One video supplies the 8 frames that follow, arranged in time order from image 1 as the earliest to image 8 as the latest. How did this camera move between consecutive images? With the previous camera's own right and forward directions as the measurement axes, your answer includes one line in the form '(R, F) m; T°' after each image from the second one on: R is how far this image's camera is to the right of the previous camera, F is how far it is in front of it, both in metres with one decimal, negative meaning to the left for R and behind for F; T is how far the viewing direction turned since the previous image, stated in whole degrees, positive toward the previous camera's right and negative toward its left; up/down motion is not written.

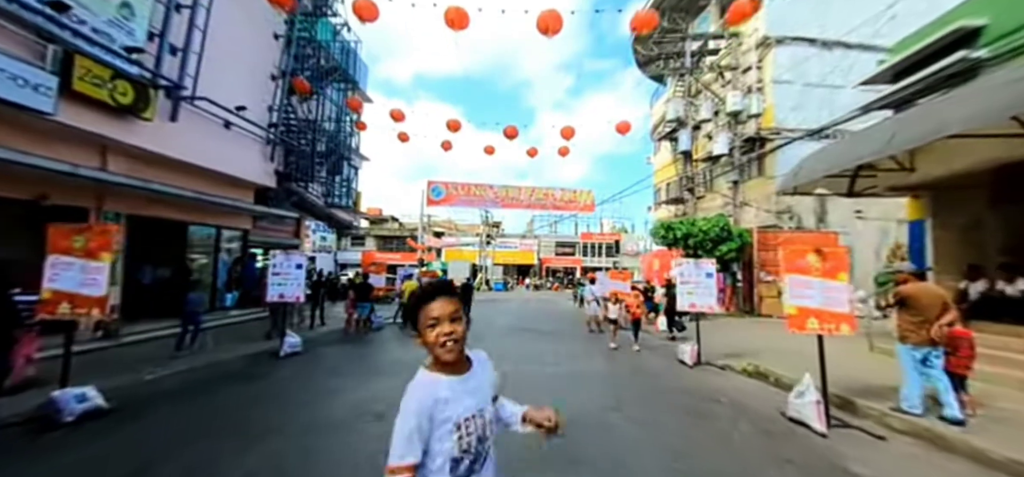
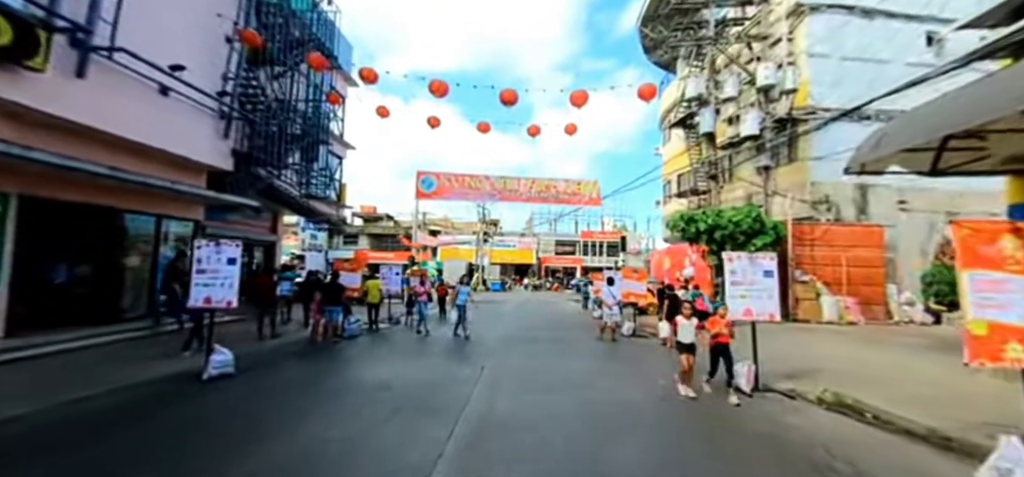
(0.0, +2.5) m; 0°
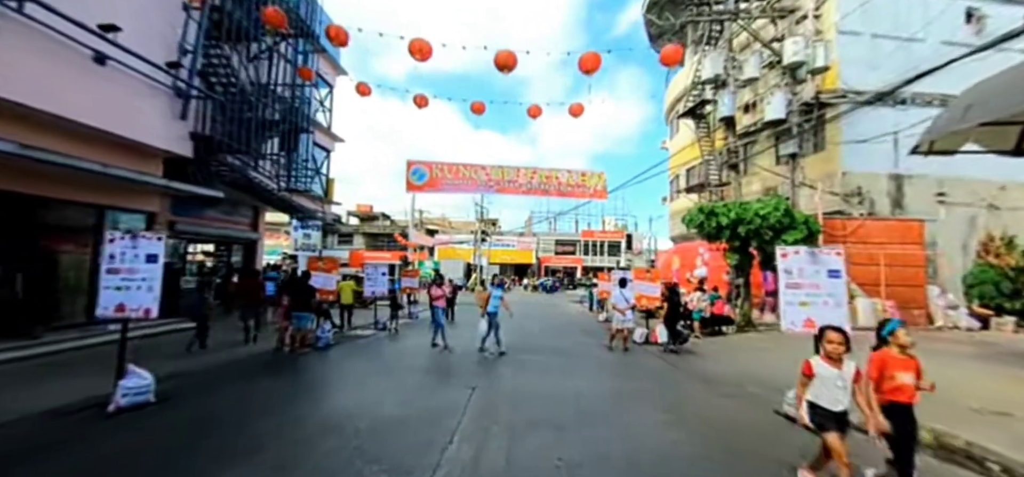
(0.0, +1.8) m; 0°
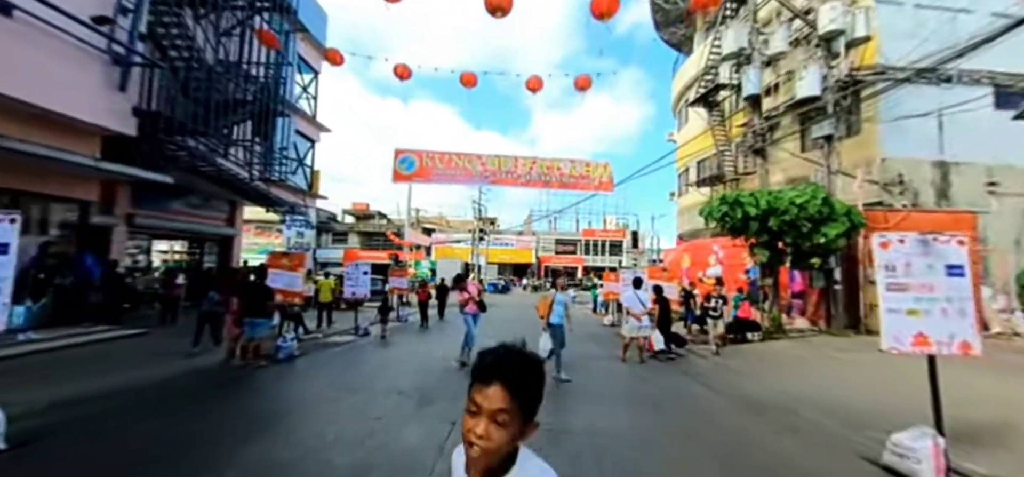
(+0.1, +1.8) m; 0°
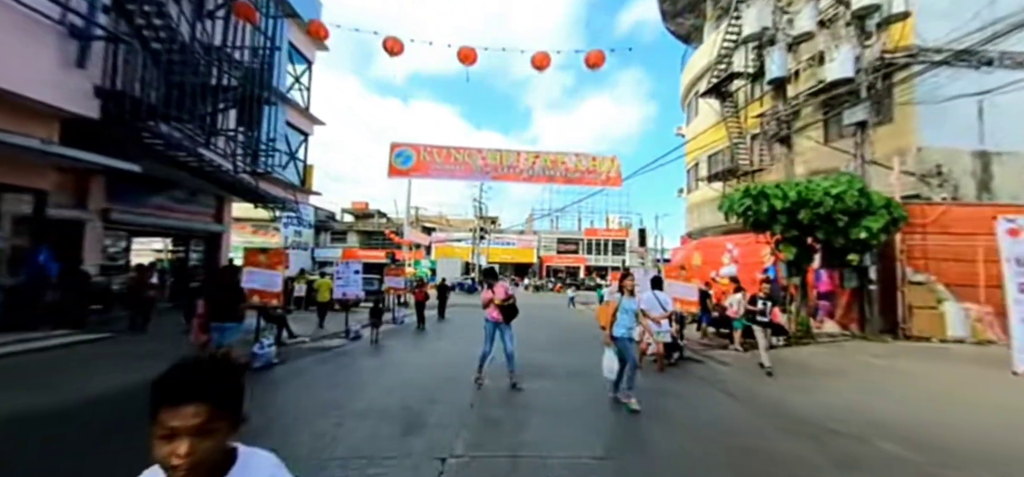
(-0.1, +1.1) m; 0°
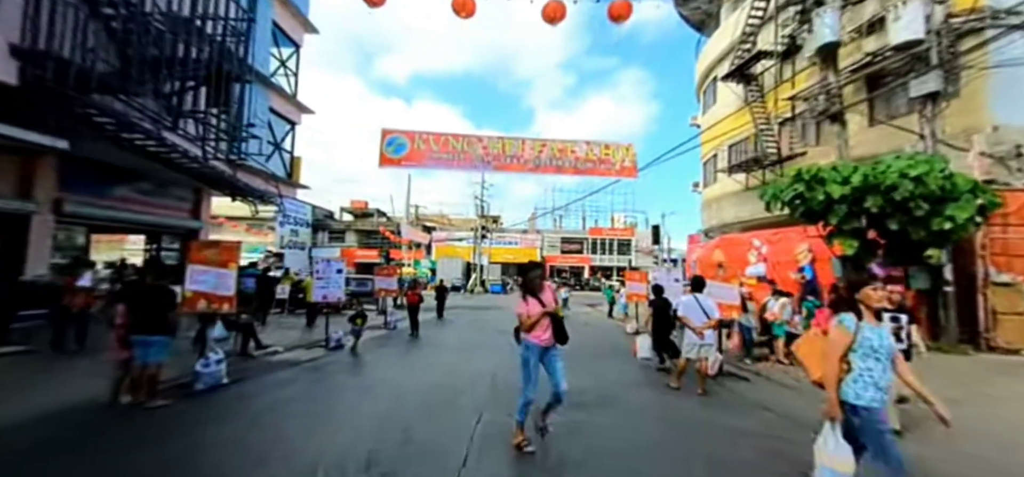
(-0.1, +1.9) m; 0°
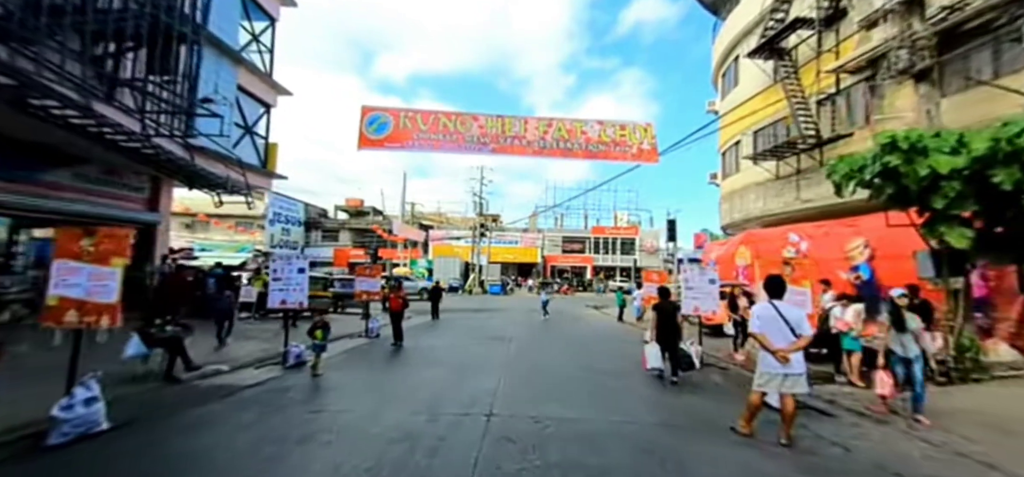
(0.0, +2.3) m; 0°
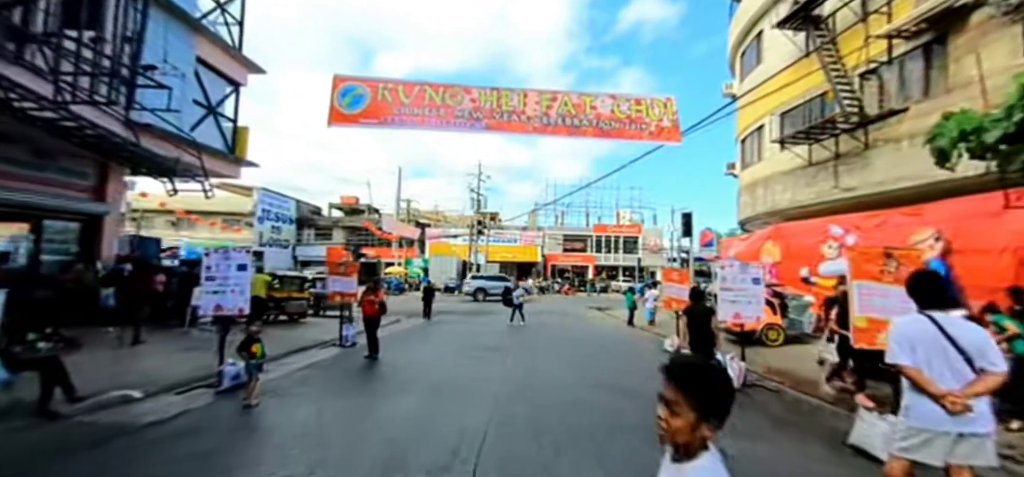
(0.0, +2.2) m; 0°
